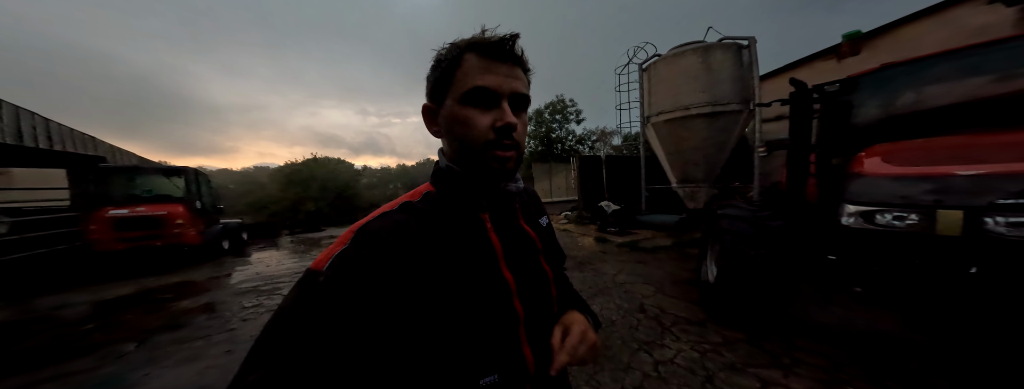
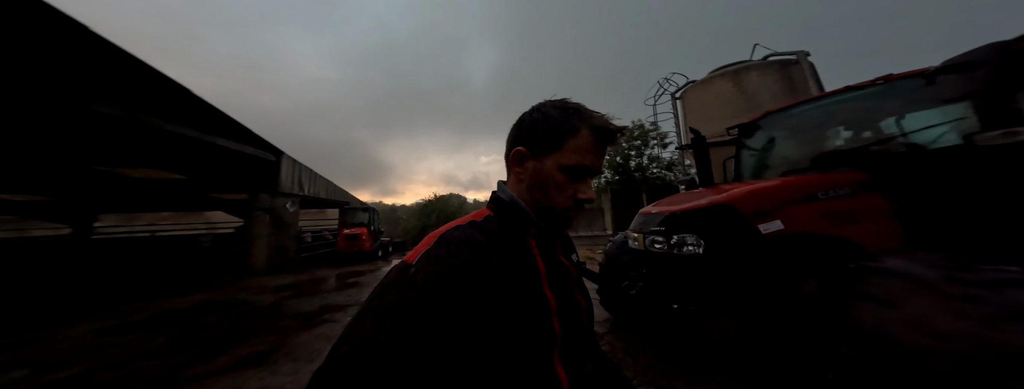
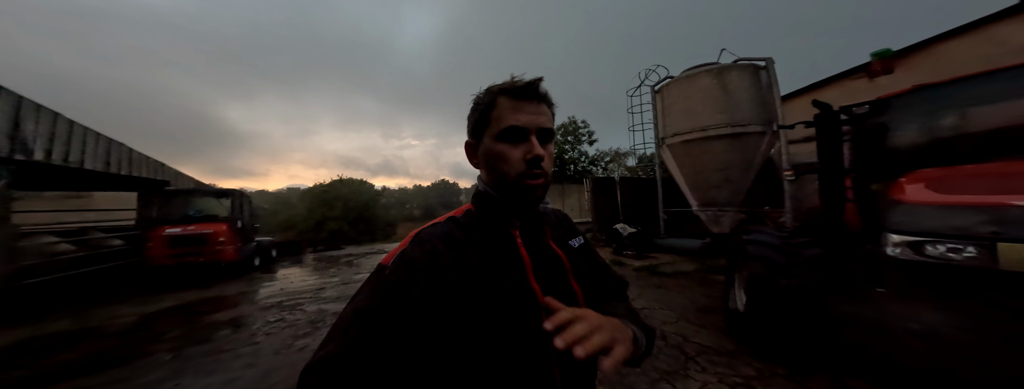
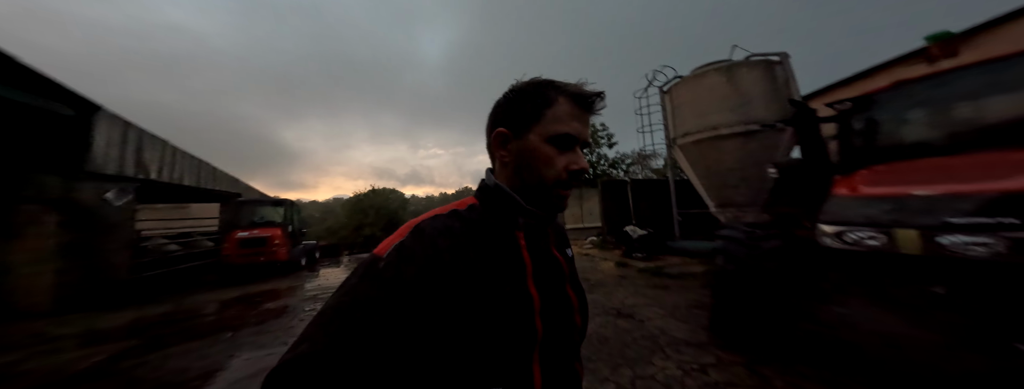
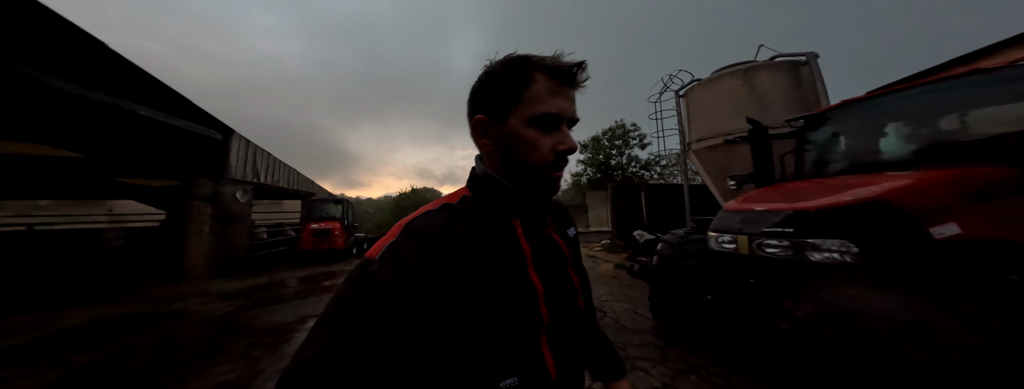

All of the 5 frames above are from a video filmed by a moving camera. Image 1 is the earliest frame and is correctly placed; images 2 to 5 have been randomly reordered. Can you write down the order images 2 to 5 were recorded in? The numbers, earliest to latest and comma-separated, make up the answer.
3, 4, 5, 2
